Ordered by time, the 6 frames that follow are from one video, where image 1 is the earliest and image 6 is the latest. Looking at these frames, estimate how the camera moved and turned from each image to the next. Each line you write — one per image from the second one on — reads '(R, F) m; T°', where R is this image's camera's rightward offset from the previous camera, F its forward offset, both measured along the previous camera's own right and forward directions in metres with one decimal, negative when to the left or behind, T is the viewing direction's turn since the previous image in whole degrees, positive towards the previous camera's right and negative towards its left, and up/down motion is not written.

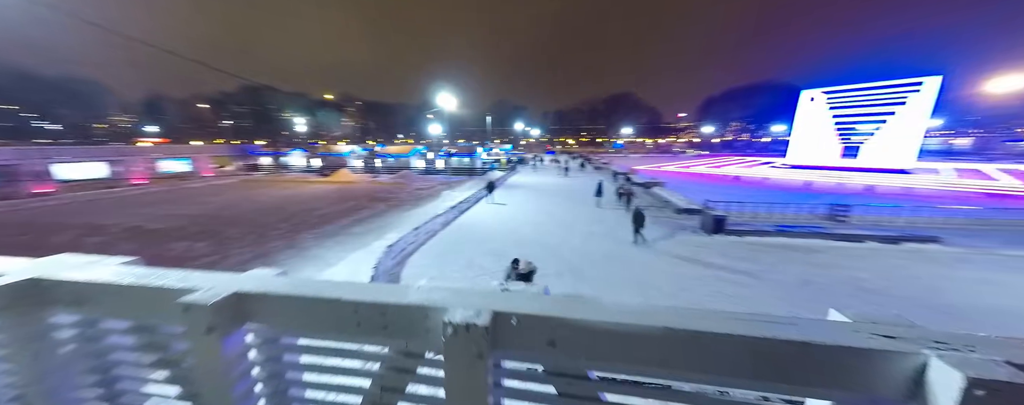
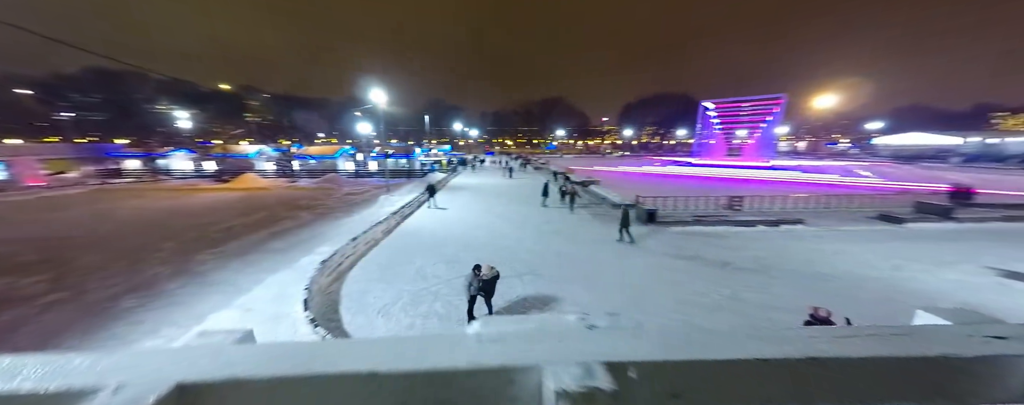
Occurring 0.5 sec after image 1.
(-0.4, +0.2) m; +12°
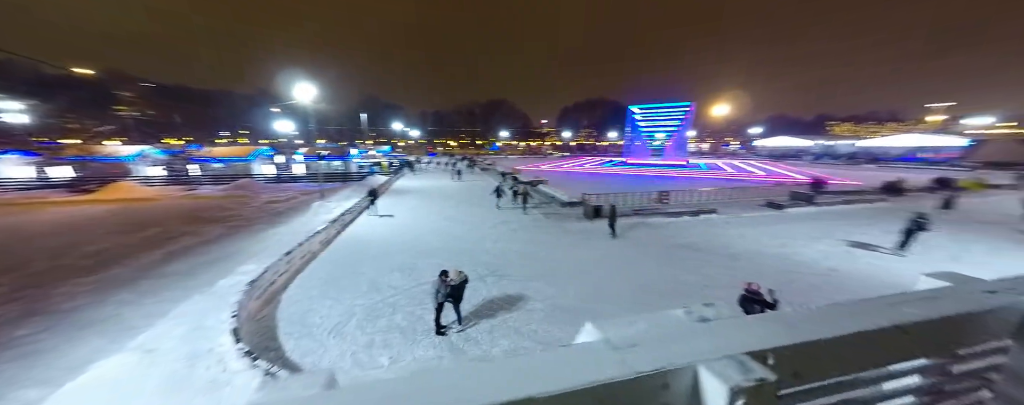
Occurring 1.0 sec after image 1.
(-0.4, +0.1) m; +11°
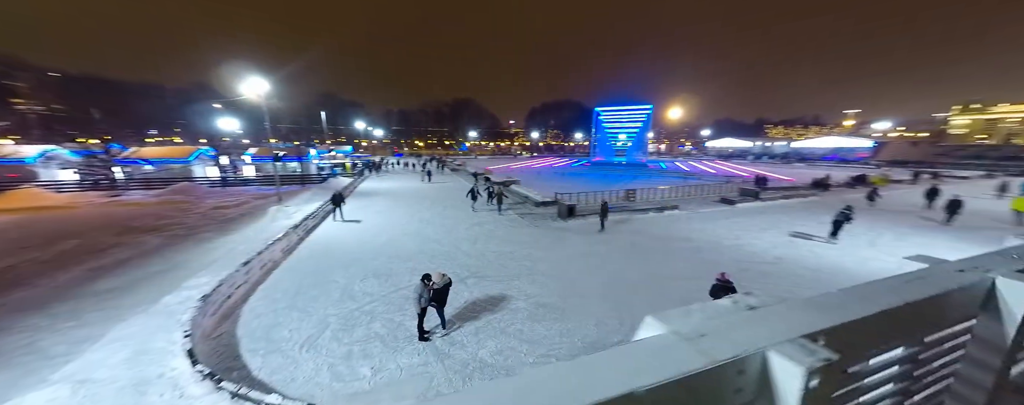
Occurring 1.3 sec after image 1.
(-0.3, 0.0) m; +6°
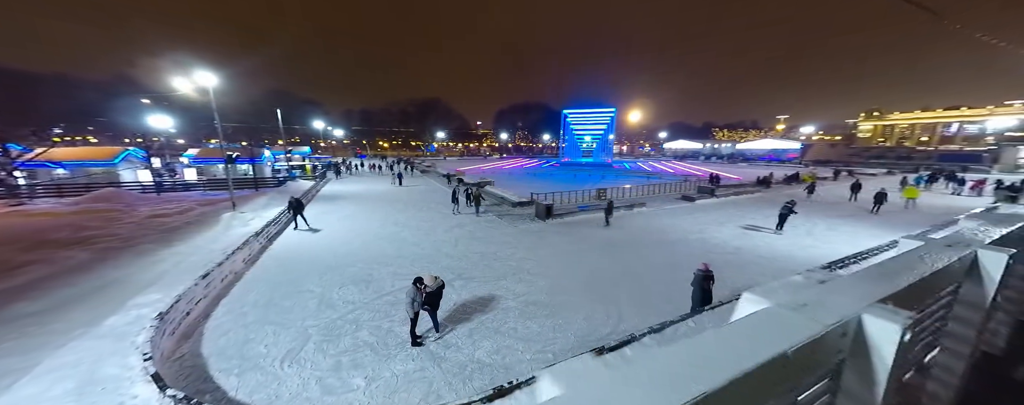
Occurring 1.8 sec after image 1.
(-0.4, 0.0) m; +6°
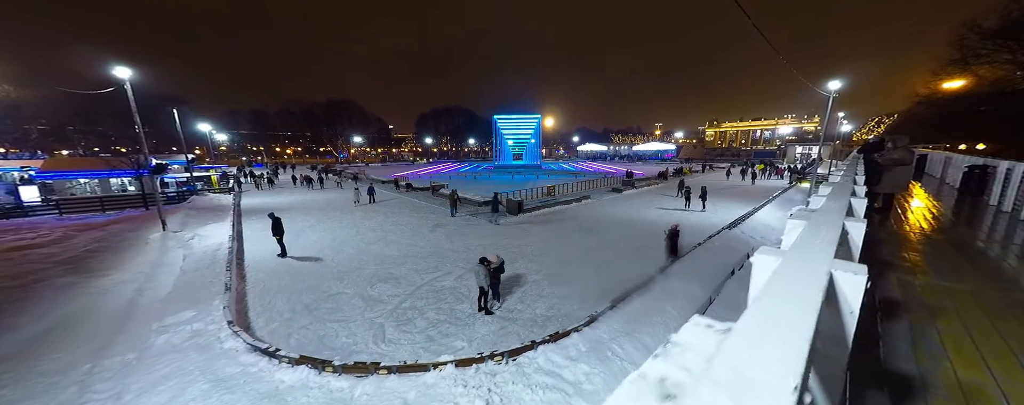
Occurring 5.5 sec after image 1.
(-2.7, -0.9) m; +16°
